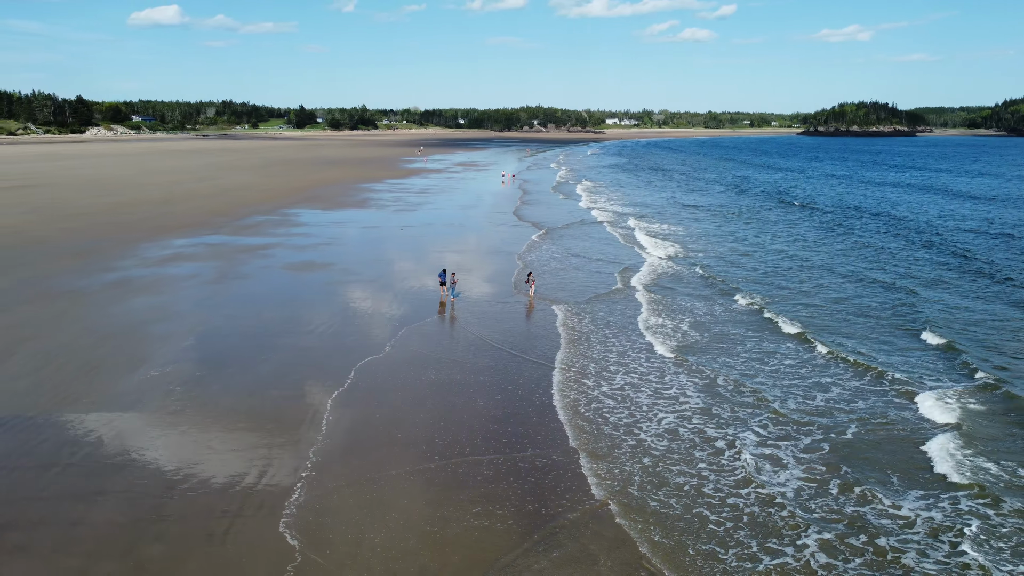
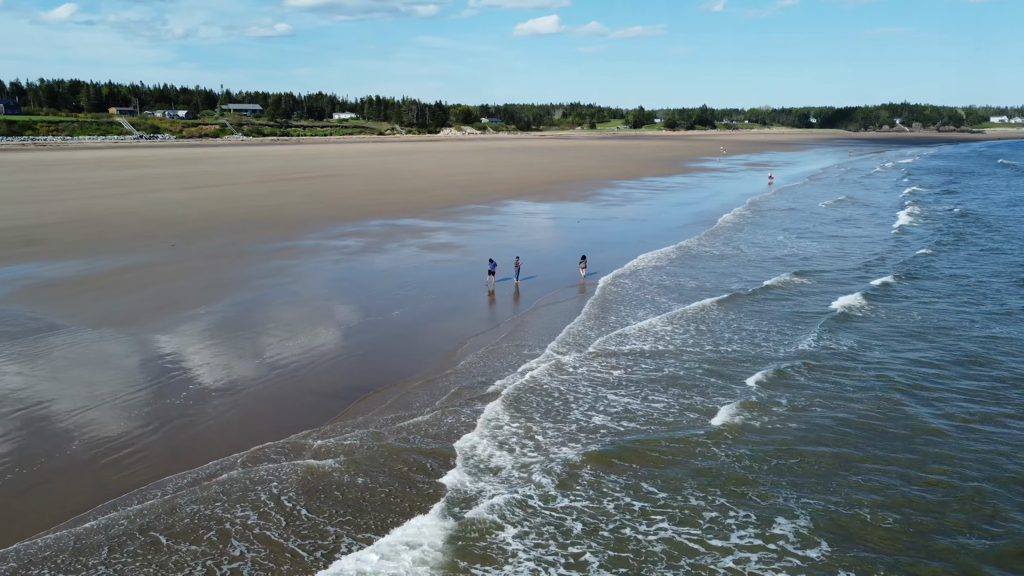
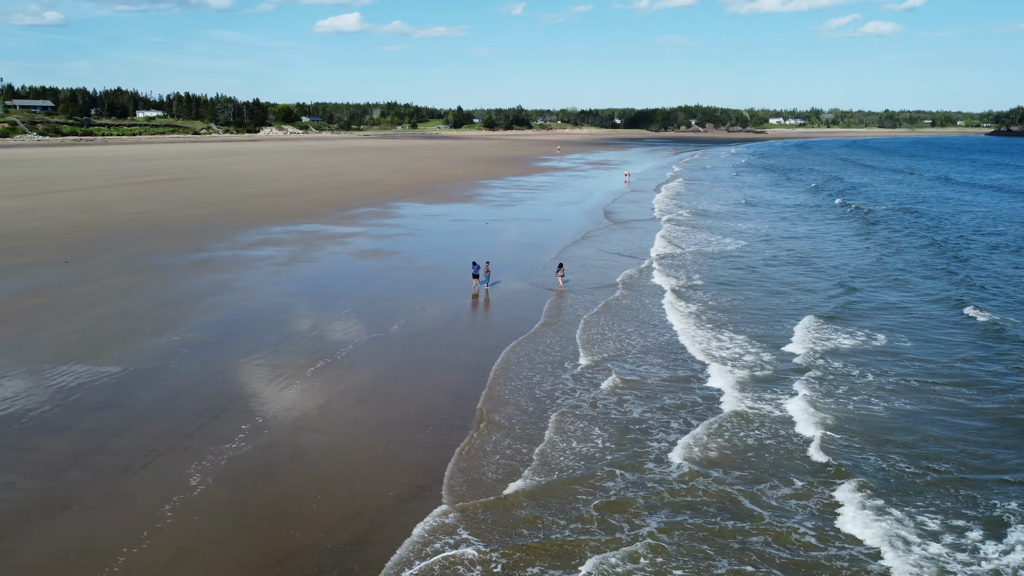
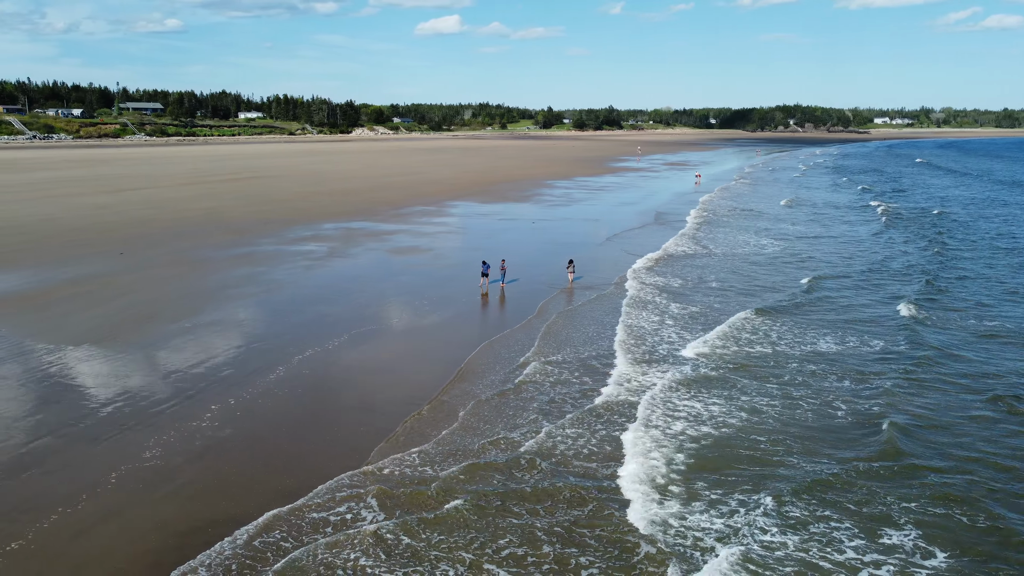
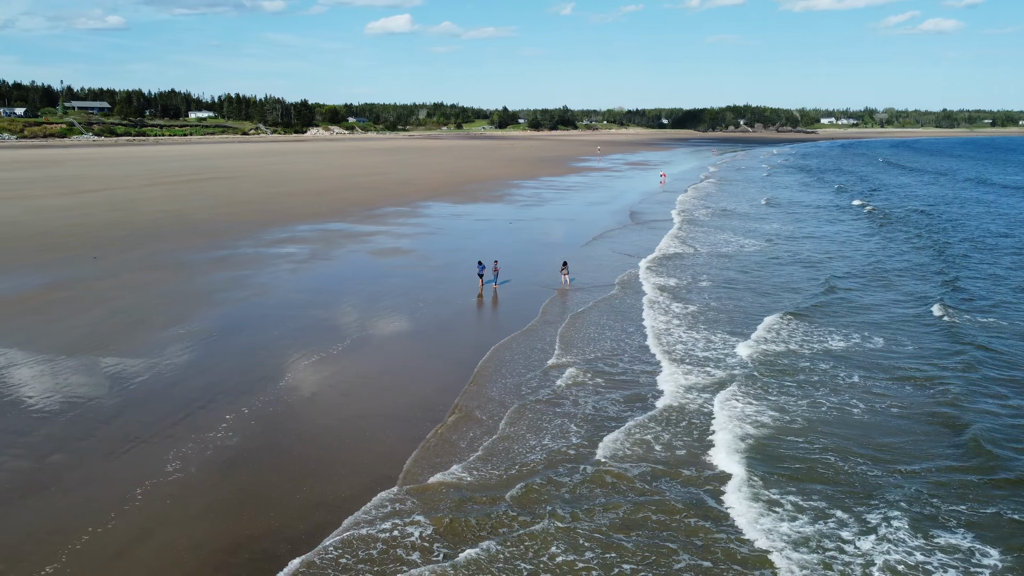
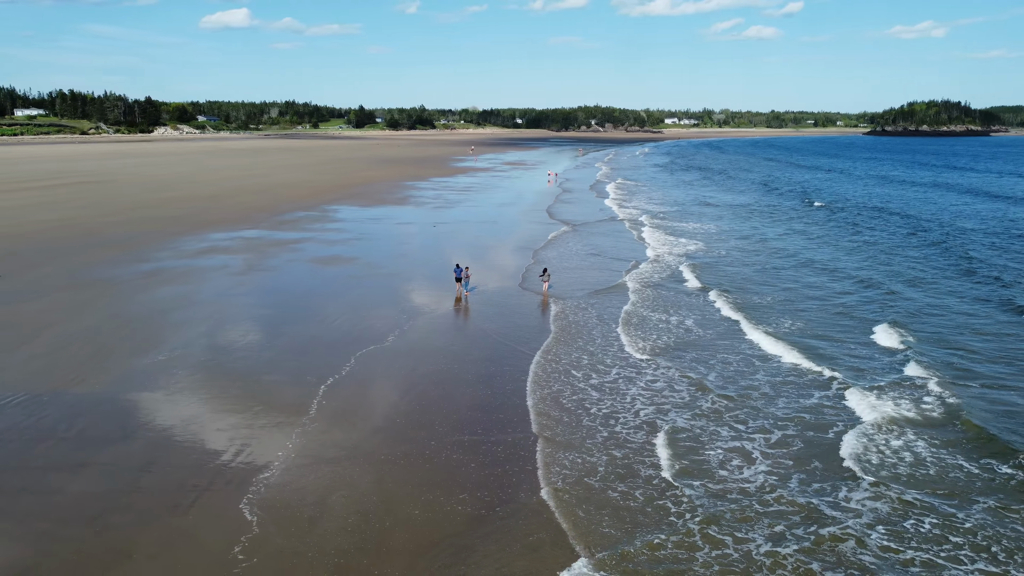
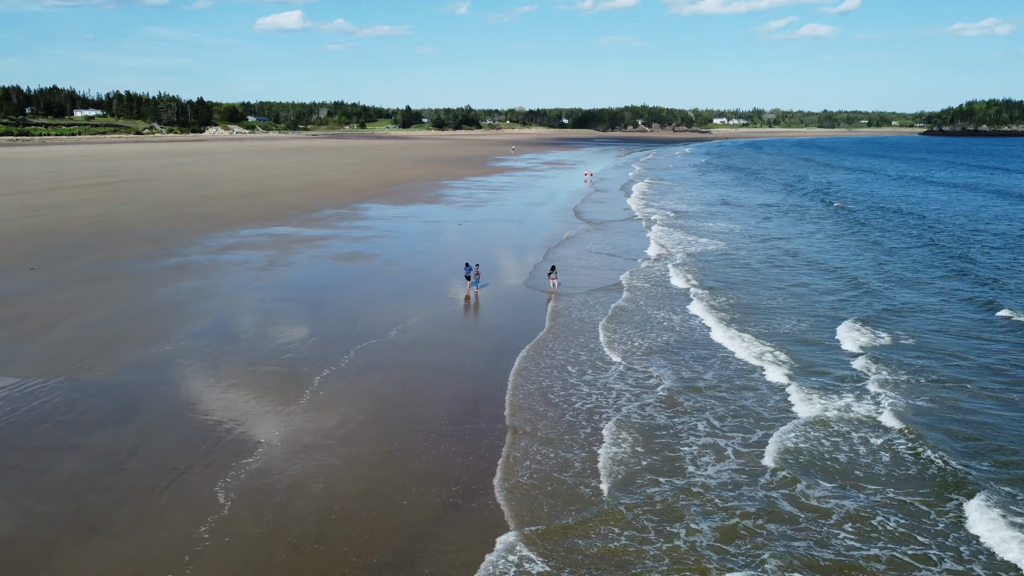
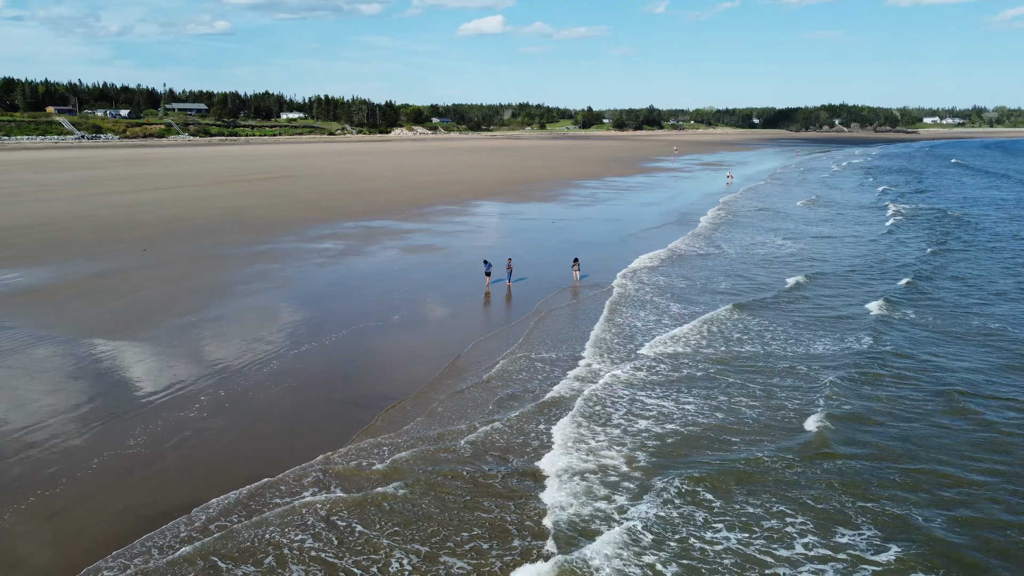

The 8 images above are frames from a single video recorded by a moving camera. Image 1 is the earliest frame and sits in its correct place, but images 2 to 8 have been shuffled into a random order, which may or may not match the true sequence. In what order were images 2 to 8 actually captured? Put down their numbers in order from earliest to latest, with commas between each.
6, 7, 3, 5, 4, 8, 2
